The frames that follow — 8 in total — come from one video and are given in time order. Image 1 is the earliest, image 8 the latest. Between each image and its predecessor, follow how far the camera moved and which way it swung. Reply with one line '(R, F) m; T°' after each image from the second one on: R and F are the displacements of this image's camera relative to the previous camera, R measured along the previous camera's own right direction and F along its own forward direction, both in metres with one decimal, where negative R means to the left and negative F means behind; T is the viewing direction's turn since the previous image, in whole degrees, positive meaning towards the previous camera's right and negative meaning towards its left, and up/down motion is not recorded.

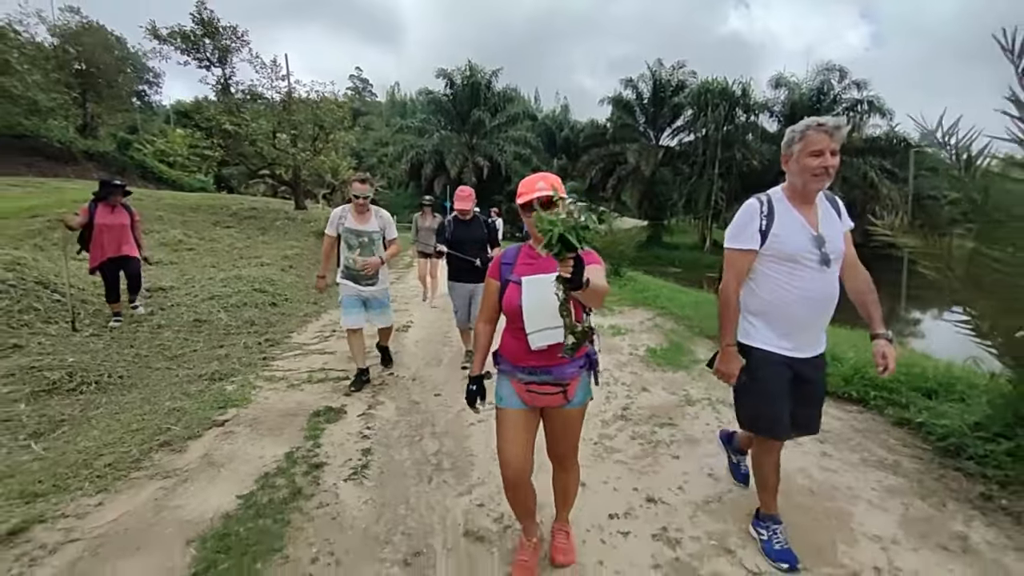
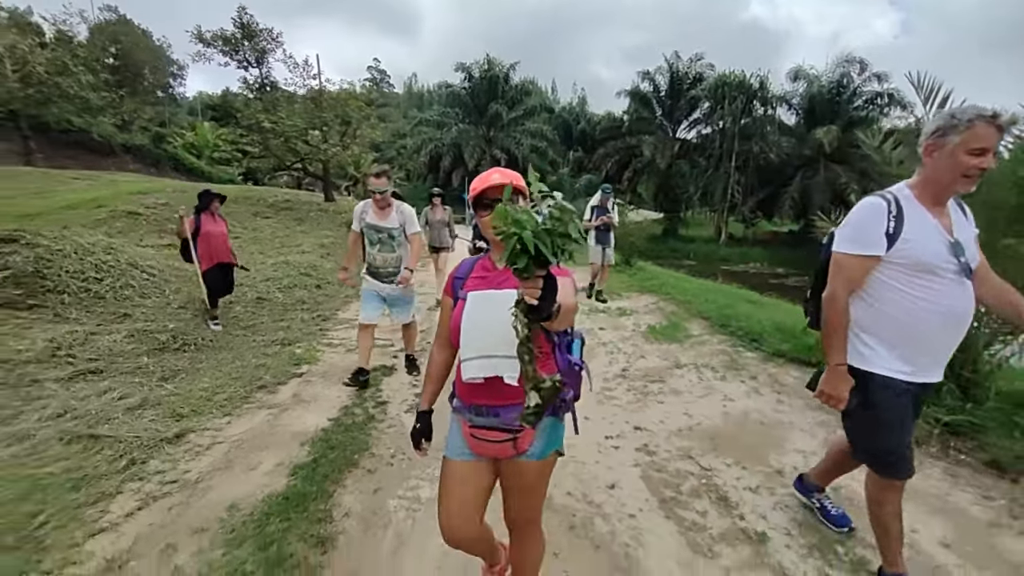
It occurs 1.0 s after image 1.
(-0.1, -1.0) m; -2°
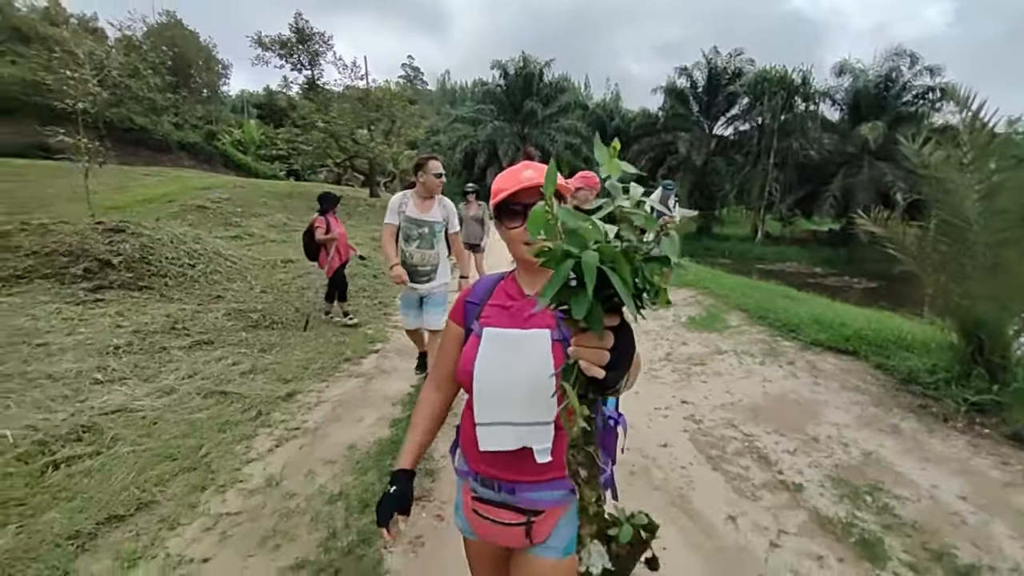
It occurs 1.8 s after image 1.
(-0.3, -0.6) m; -3°
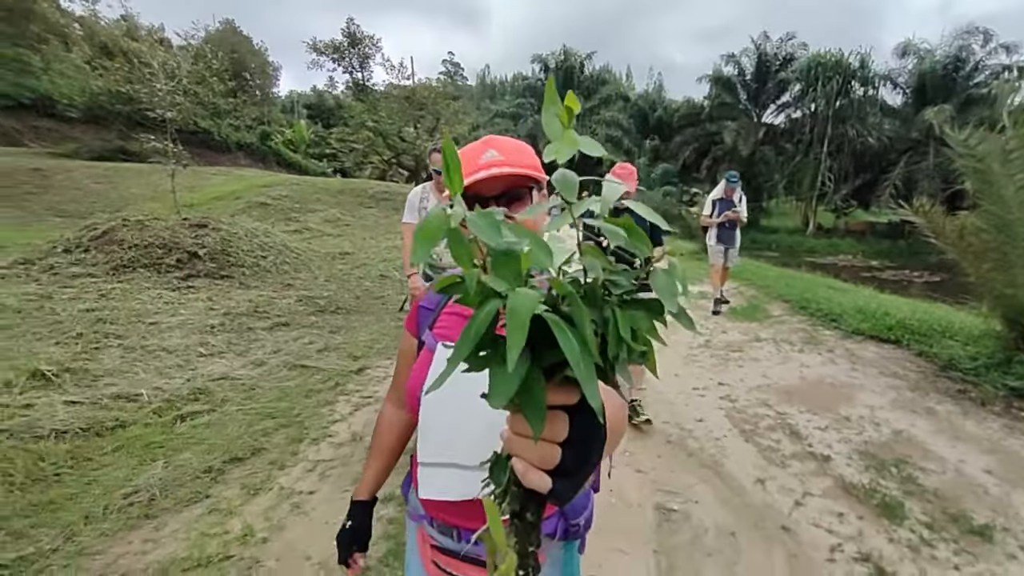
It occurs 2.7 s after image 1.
(-0.1, -0.4) m; -5°
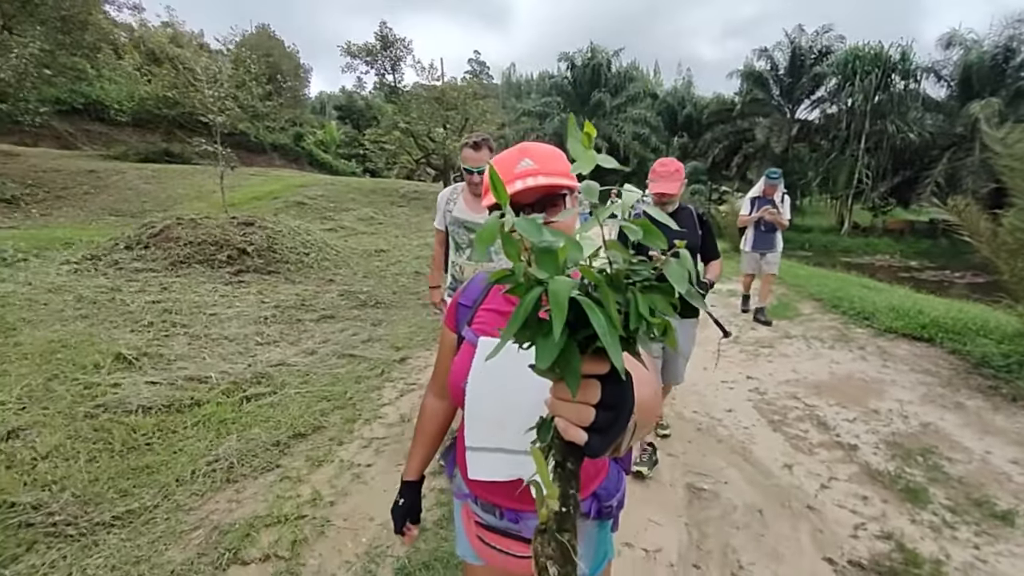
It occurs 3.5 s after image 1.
(-0.1, -0.3) m; -3°
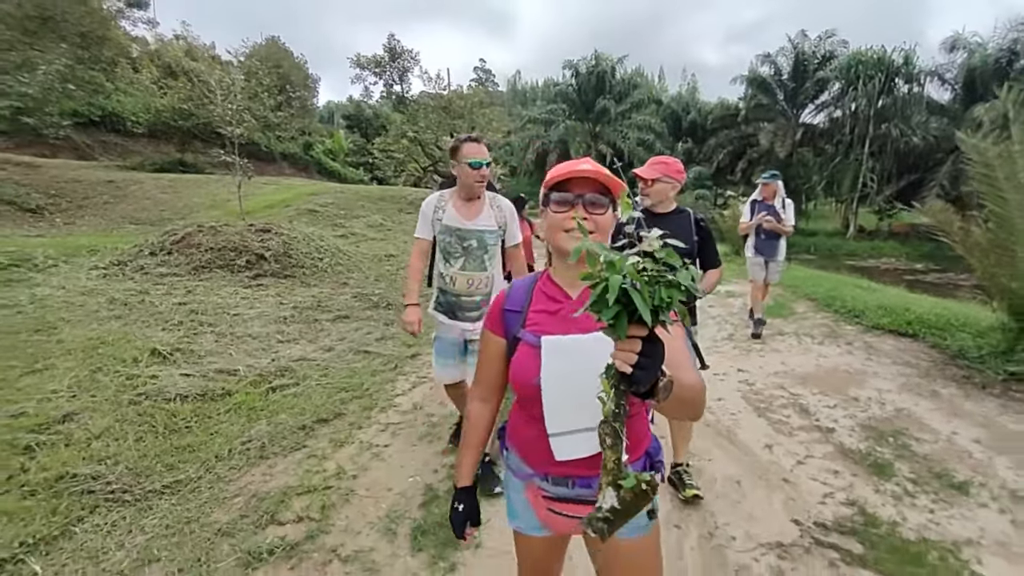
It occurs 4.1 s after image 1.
(0.0, -0.4) m; -1°
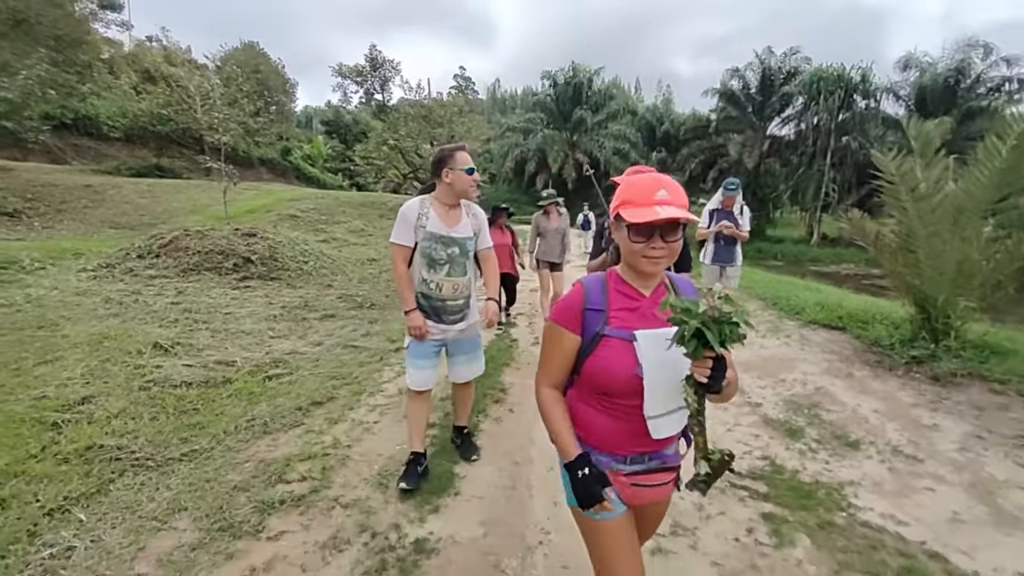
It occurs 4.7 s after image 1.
(+0.1, -0.6) m; +2°
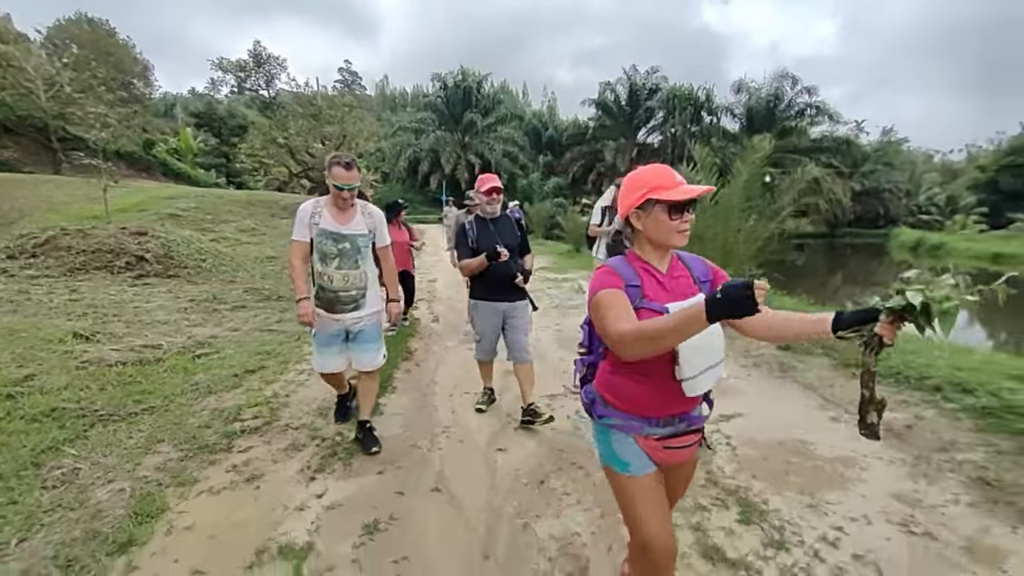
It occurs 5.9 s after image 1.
(-0.1, -1.4) m; +12°
